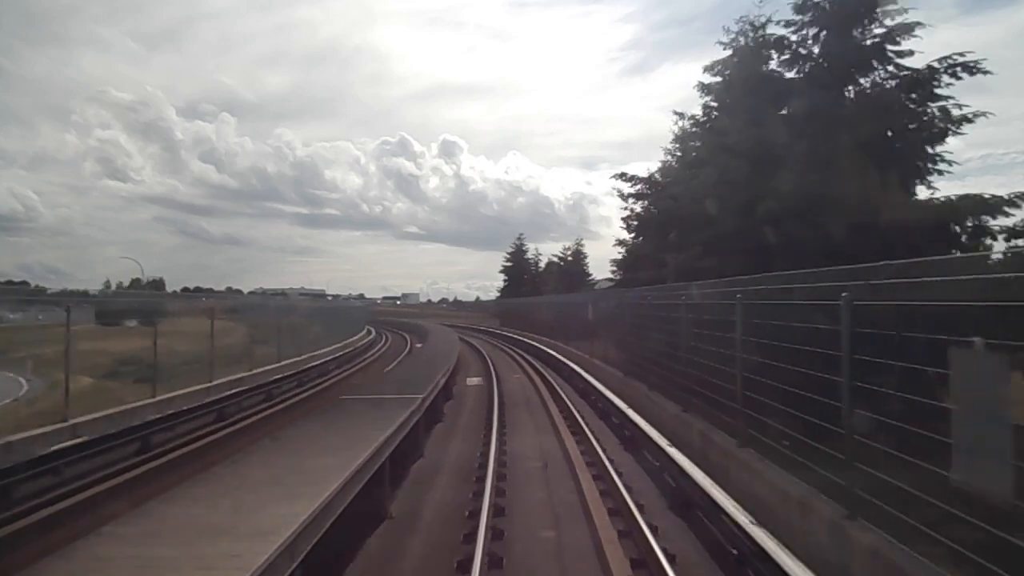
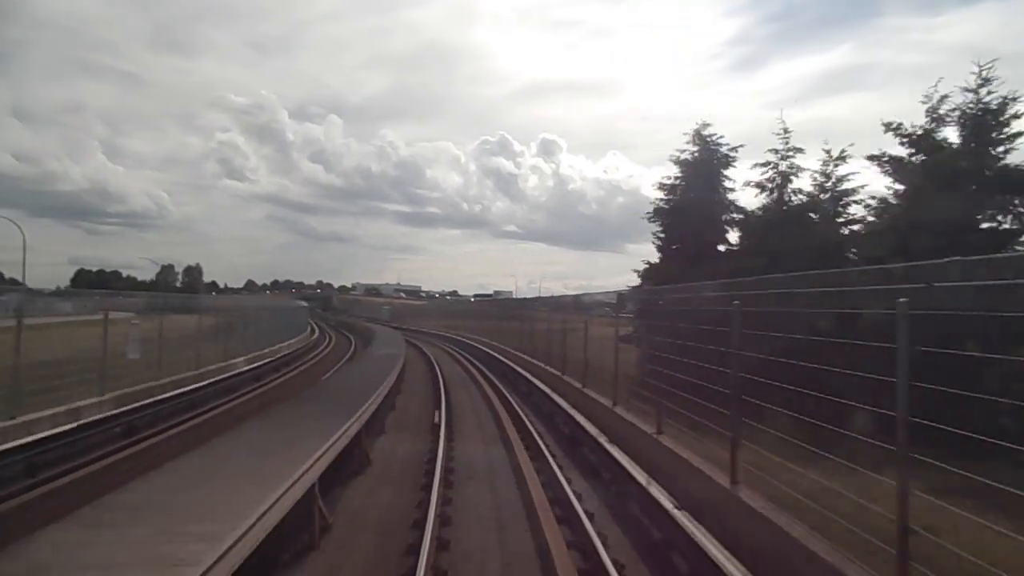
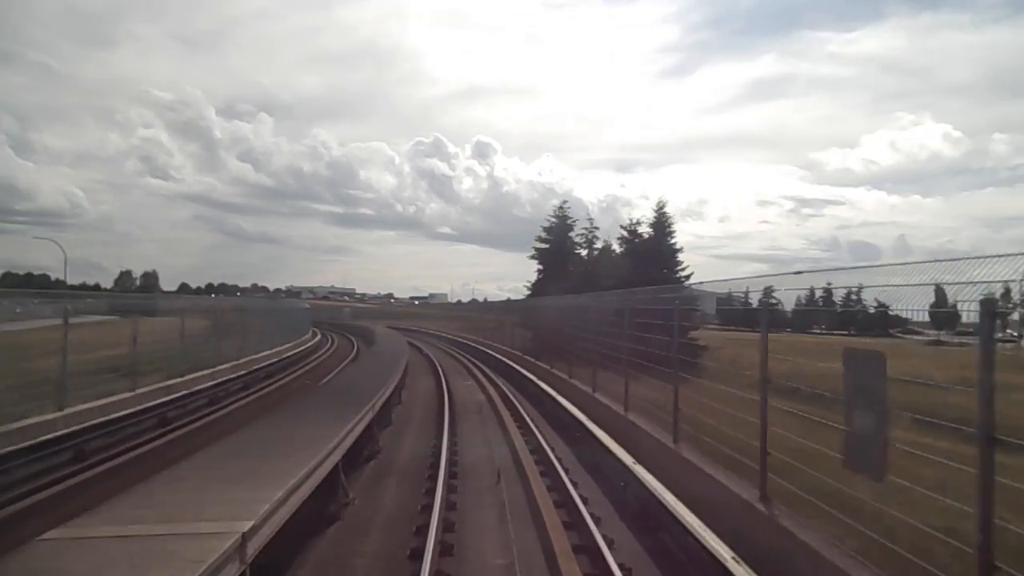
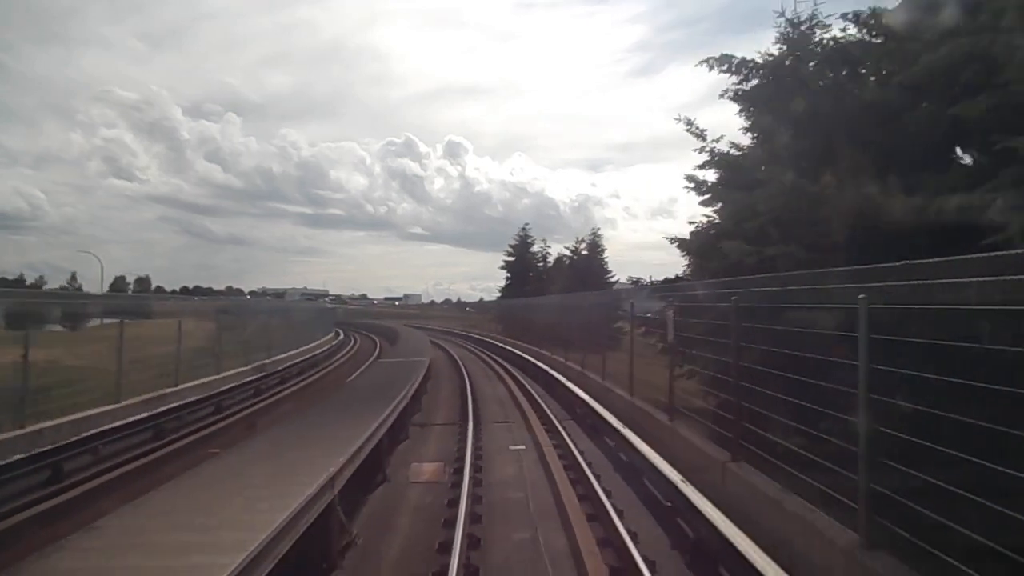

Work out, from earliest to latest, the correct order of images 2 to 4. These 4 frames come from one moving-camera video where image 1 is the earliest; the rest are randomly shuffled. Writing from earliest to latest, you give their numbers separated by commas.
4, 3, 2
